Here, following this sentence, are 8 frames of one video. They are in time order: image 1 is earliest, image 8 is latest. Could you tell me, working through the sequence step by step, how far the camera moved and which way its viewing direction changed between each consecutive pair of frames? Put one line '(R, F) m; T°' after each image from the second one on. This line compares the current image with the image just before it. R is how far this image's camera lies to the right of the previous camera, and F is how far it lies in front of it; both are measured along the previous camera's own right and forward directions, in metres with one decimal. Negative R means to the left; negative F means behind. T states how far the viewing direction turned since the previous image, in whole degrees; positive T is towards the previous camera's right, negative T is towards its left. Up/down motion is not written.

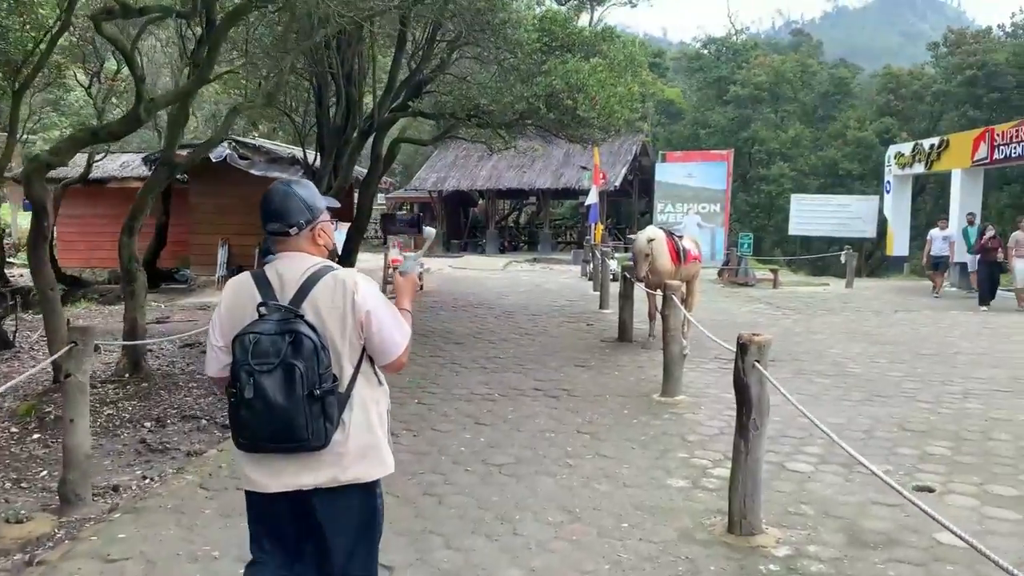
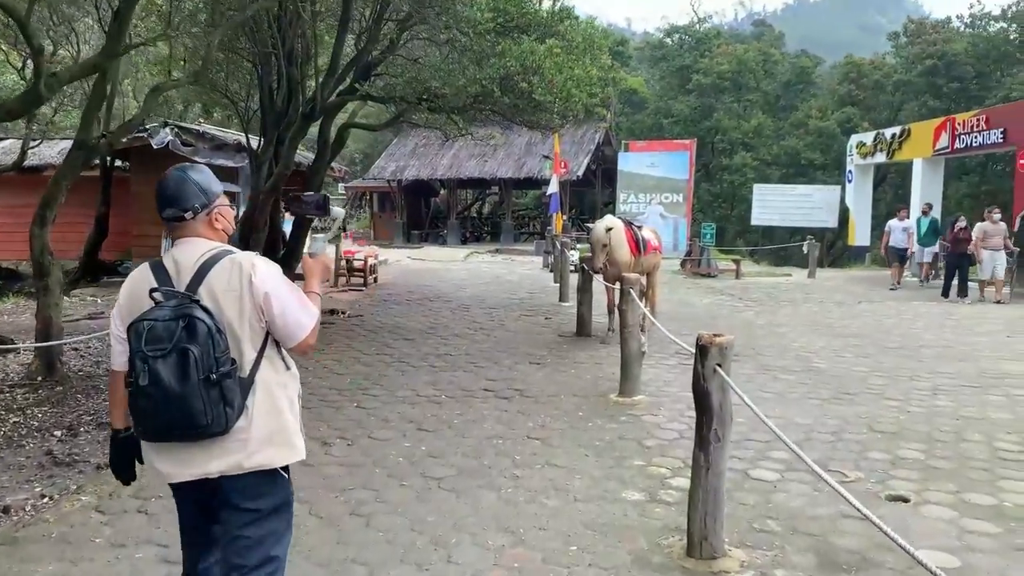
(+0.1, +0.5) m; +2°
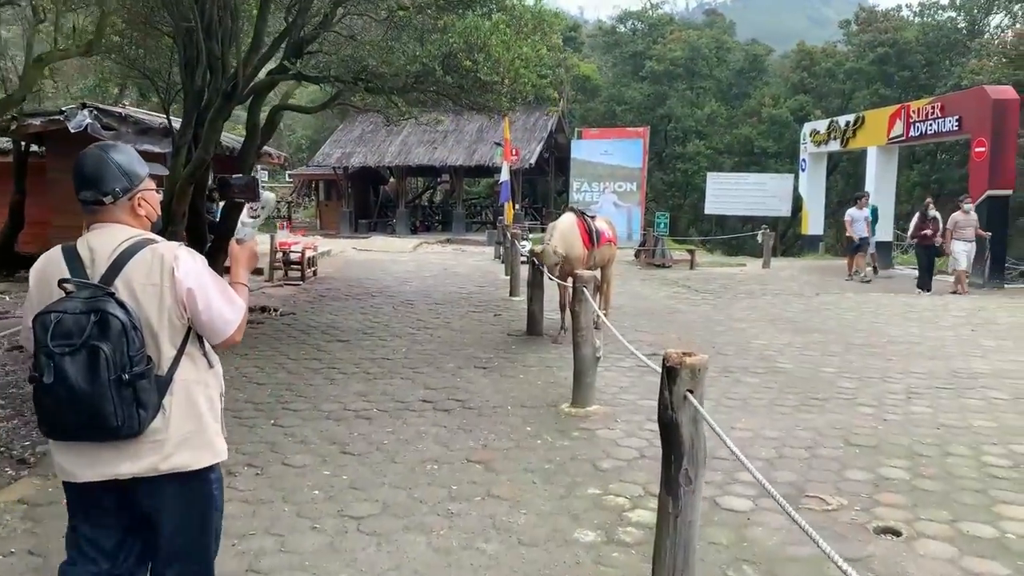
(+0.1, +0.7) m; +3°
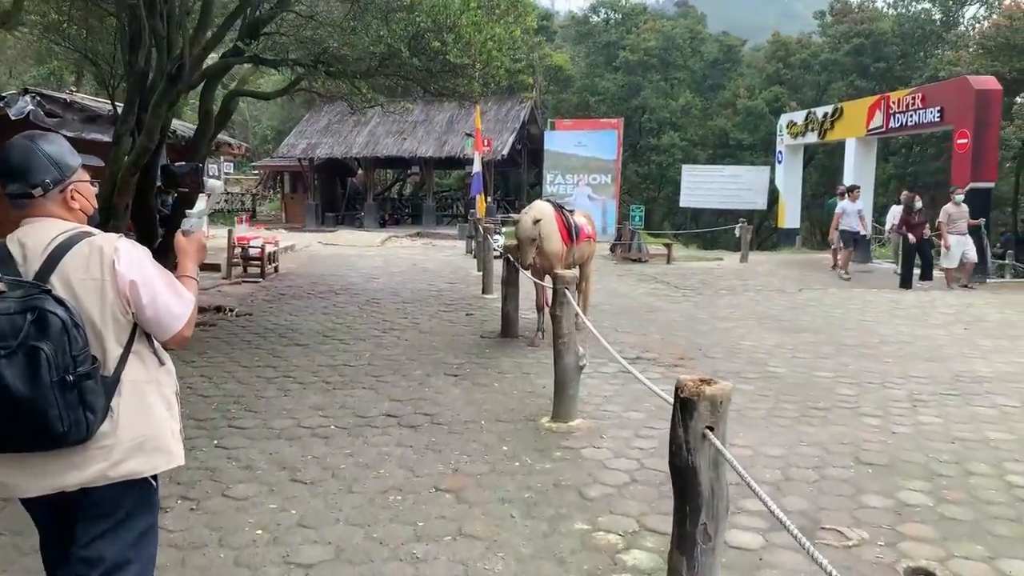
(0.0, +0.6) m; +2°
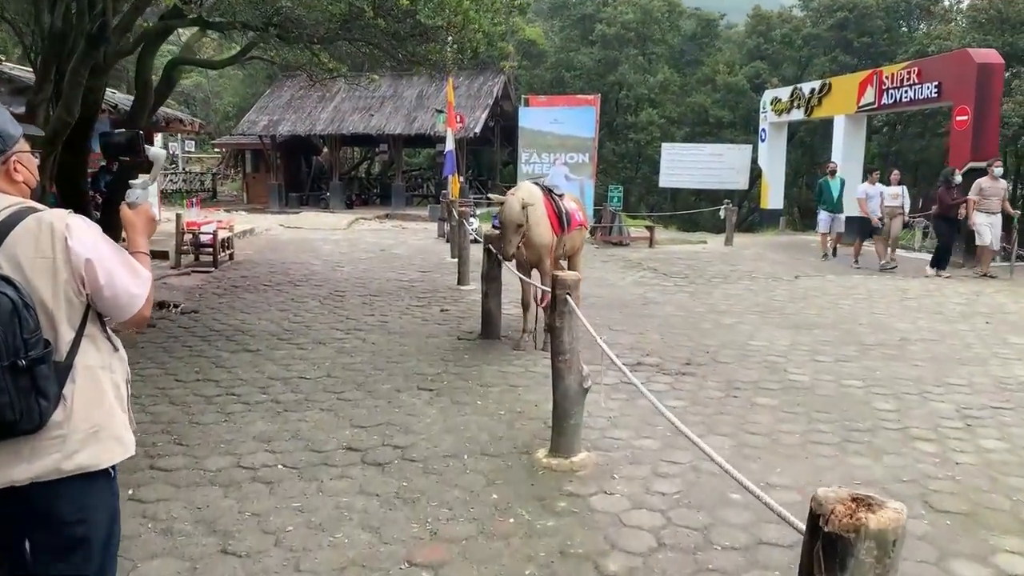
(-0.1, +1.0) m; +2°
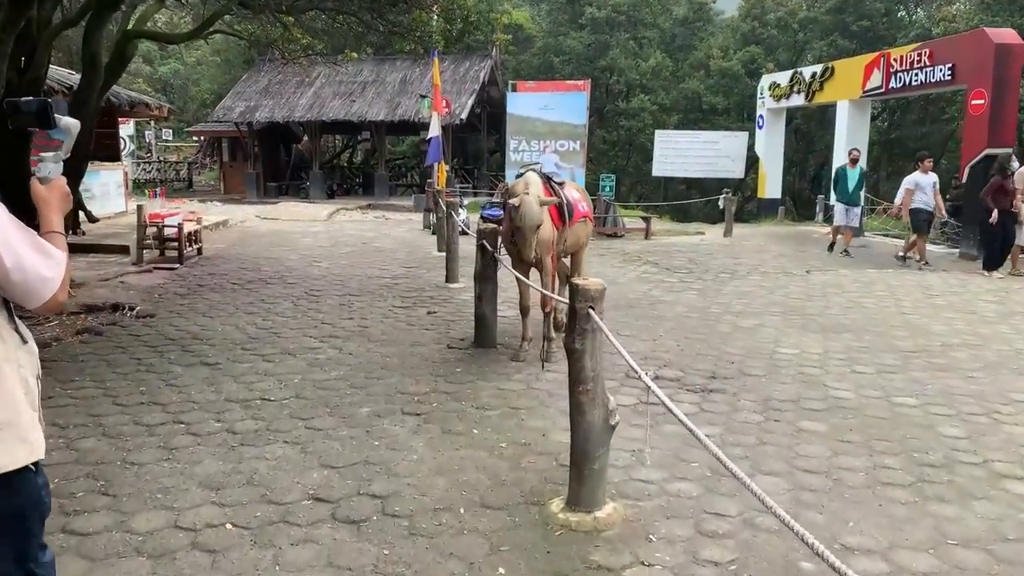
(-0.1, +0.9) m; +1°
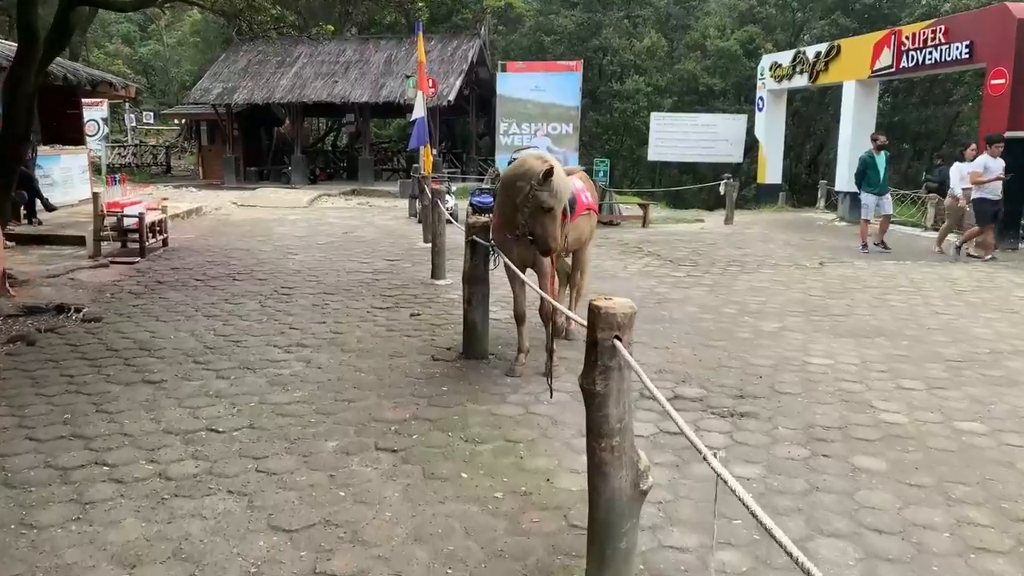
(0.0, +0.8) m; +1°
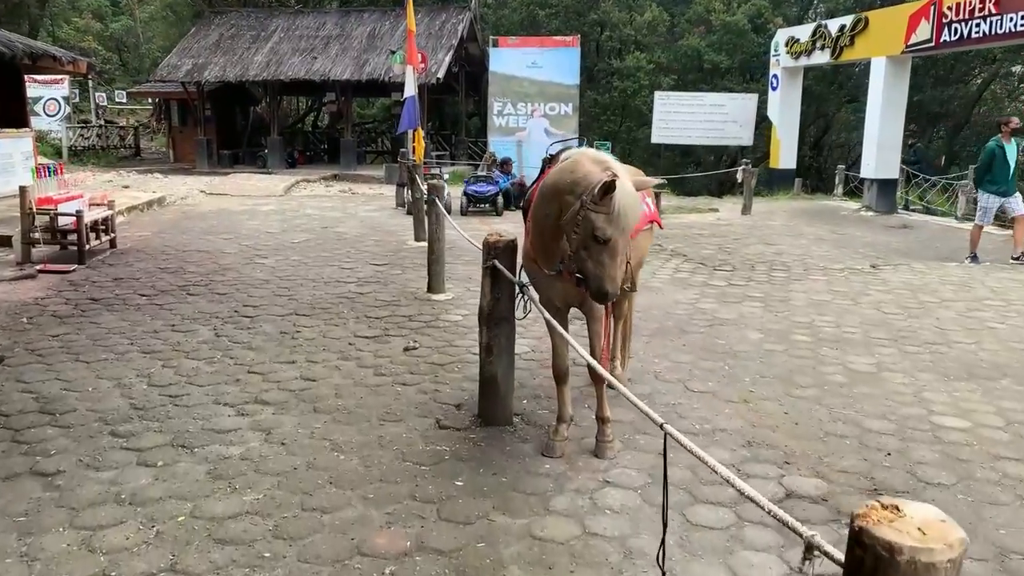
(-0.2, +1.4) m; +1°
